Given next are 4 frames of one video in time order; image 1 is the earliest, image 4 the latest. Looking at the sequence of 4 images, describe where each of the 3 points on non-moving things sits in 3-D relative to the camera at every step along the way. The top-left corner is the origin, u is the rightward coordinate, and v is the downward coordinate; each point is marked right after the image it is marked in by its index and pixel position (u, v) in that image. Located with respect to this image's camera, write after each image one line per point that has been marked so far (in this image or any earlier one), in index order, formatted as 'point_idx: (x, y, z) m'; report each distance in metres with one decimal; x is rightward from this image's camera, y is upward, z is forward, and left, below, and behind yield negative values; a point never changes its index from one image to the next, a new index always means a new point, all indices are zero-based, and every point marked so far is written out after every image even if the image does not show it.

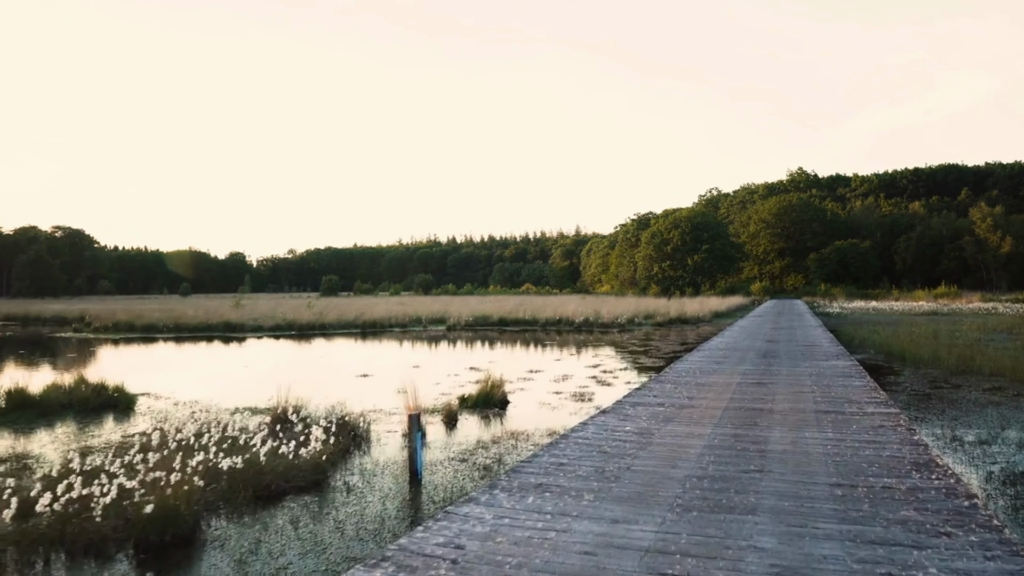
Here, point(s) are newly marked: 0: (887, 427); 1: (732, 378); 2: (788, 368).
0: (+3.0, -1.1, +5.1) m
1: (+2.7, -1.1, +7.8) m
2: (+3.7, -1.1, +8.6) m
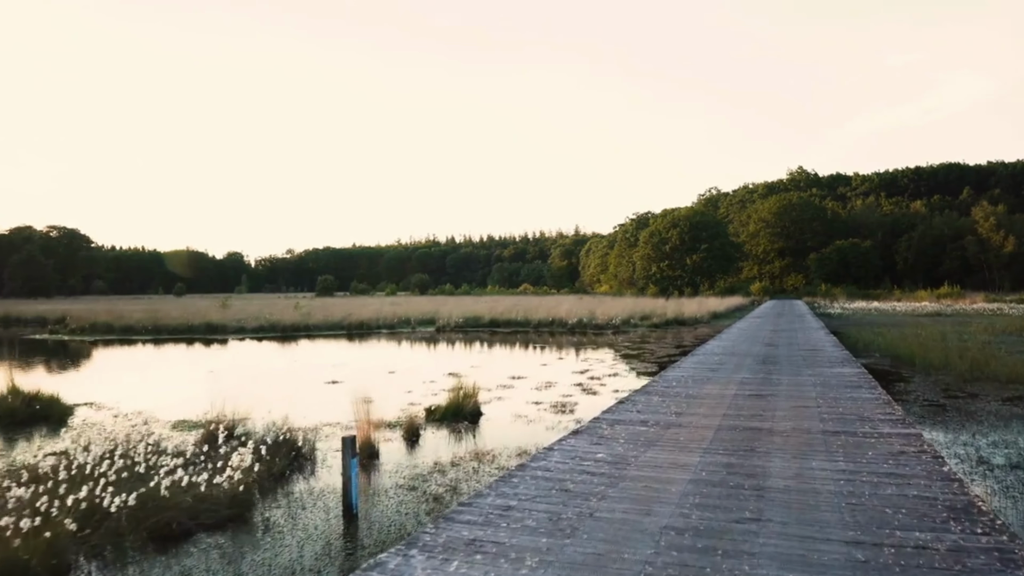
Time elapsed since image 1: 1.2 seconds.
0: (+2.7, -1.1, +4.3) m
1: (+2.4, -1.1, +7.0) m
2: (+3.4, -1.1, +7.7) m
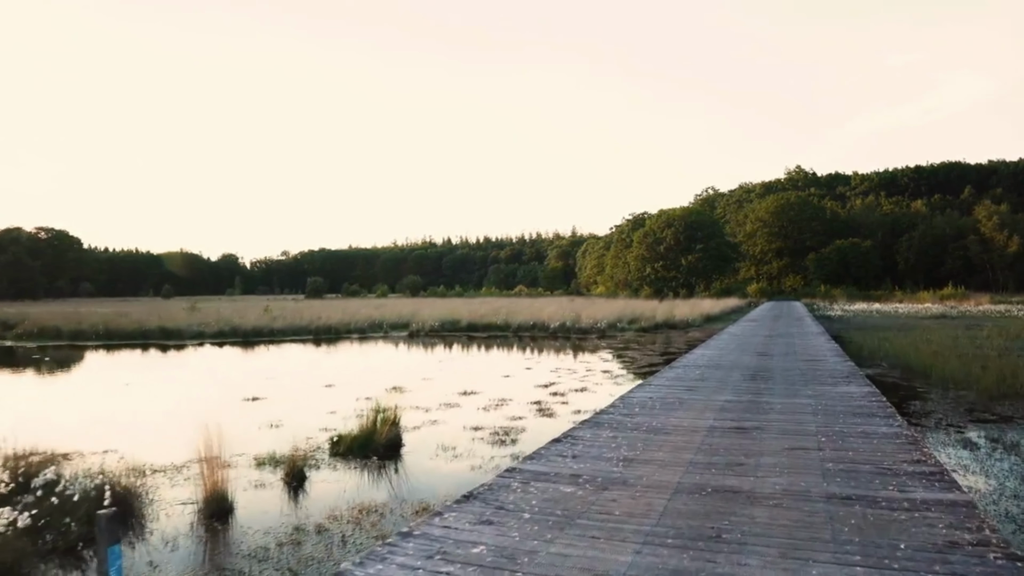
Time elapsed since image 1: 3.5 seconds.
0: (+1.9, -1.1, +2.7) m
1: (+1.6, -1.1, +5.4) m
2: (+2.6, -1.1, +6.2) m
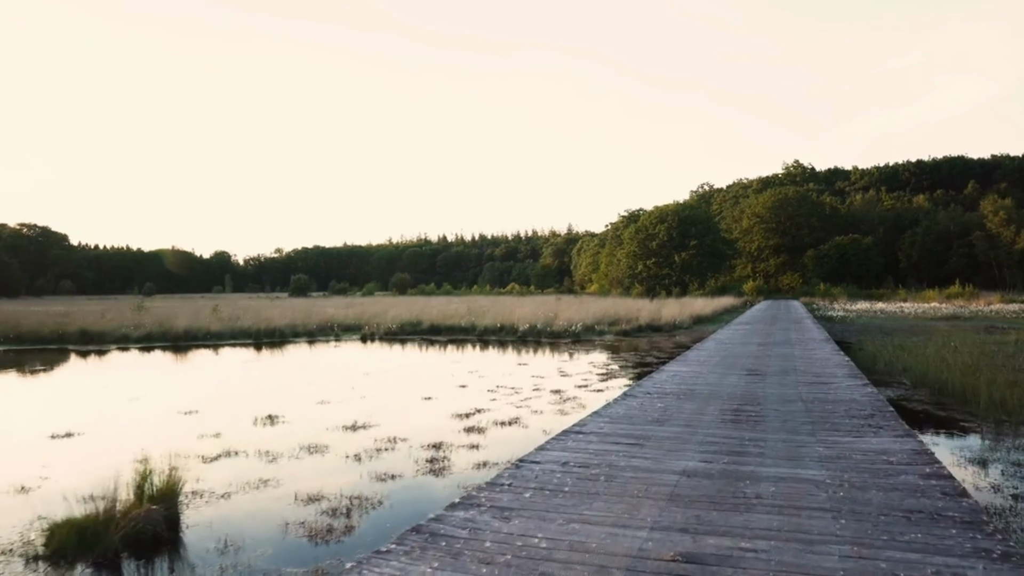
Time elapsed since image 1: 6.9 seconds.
0: (+0.9, -1.1, +0.3) m
1: (+0.5, -1.1, +3.0) m
2: (+1.6, -1.1, +3.7) m
